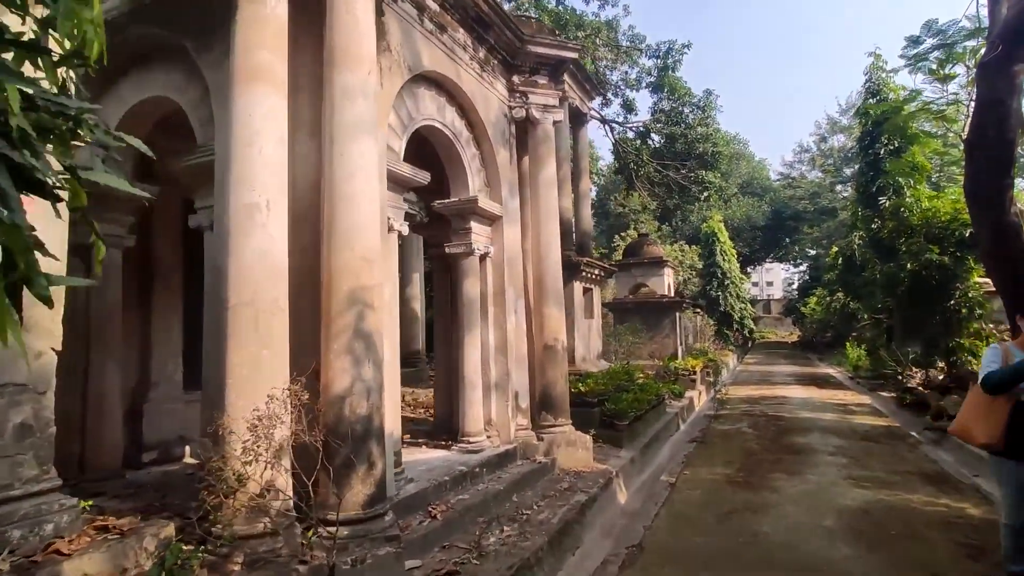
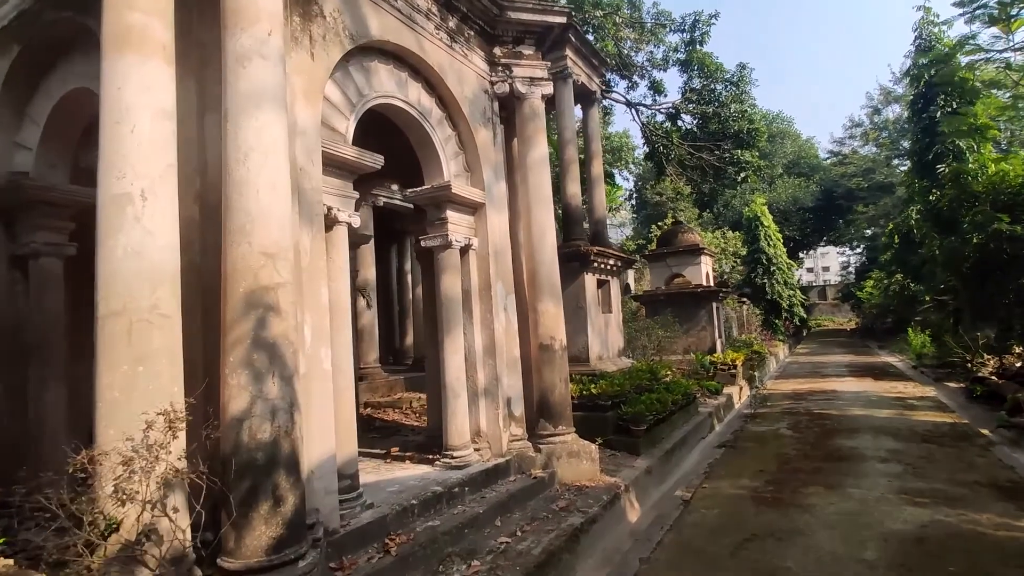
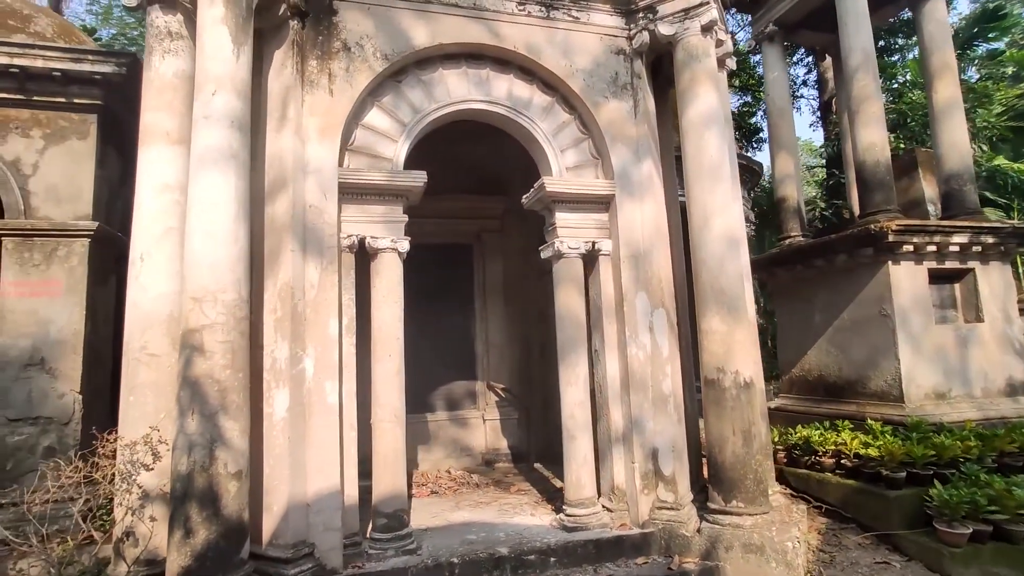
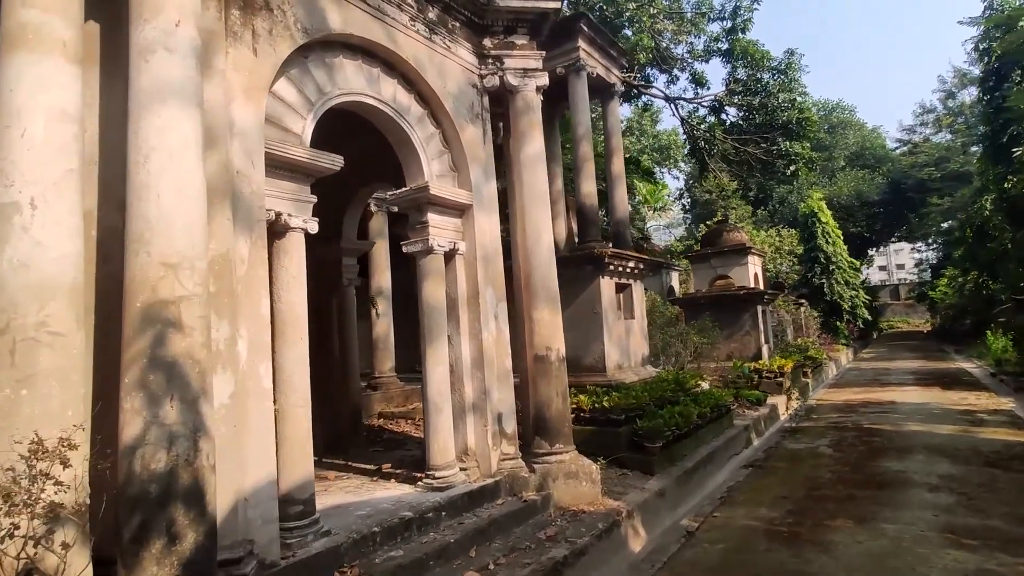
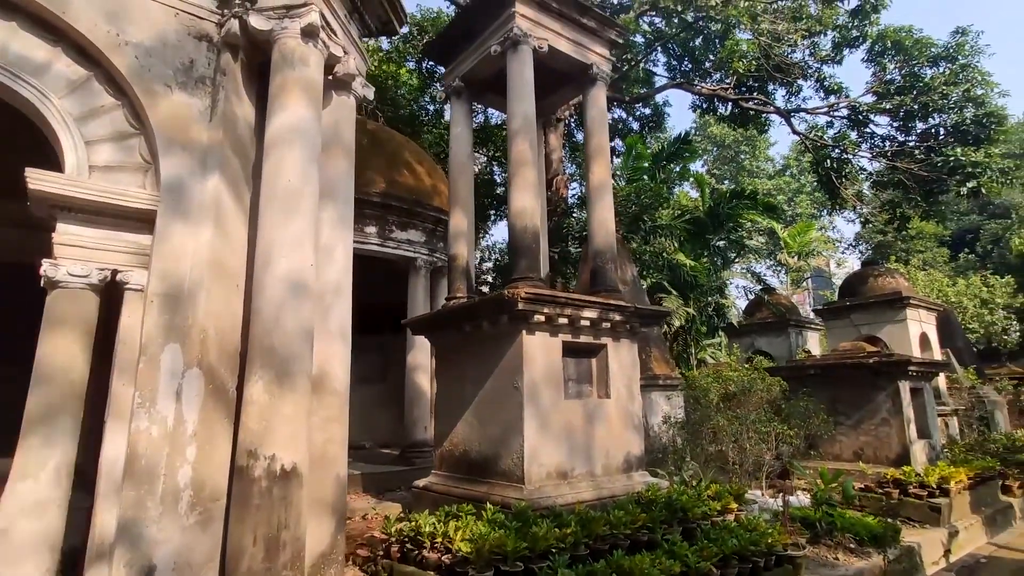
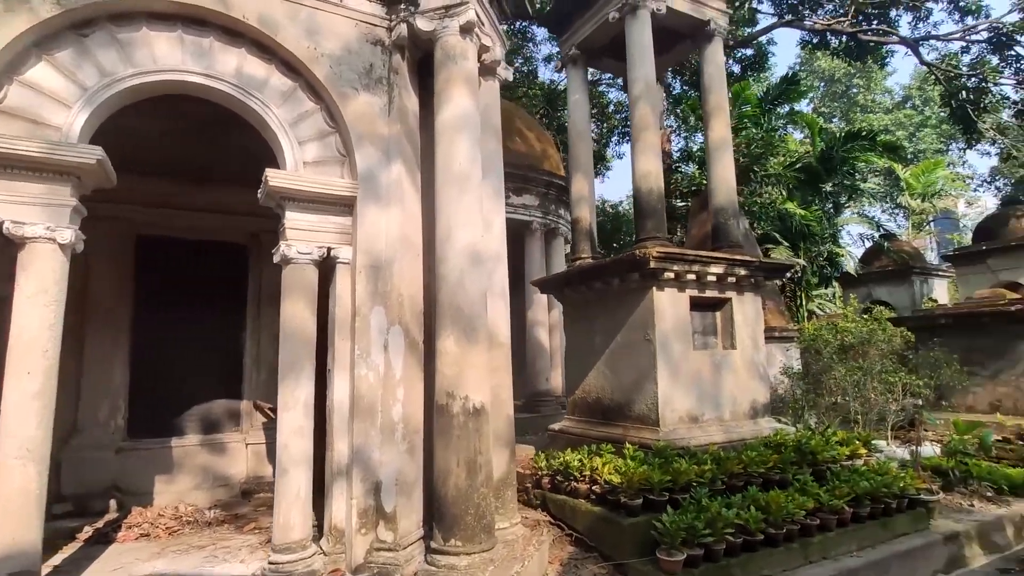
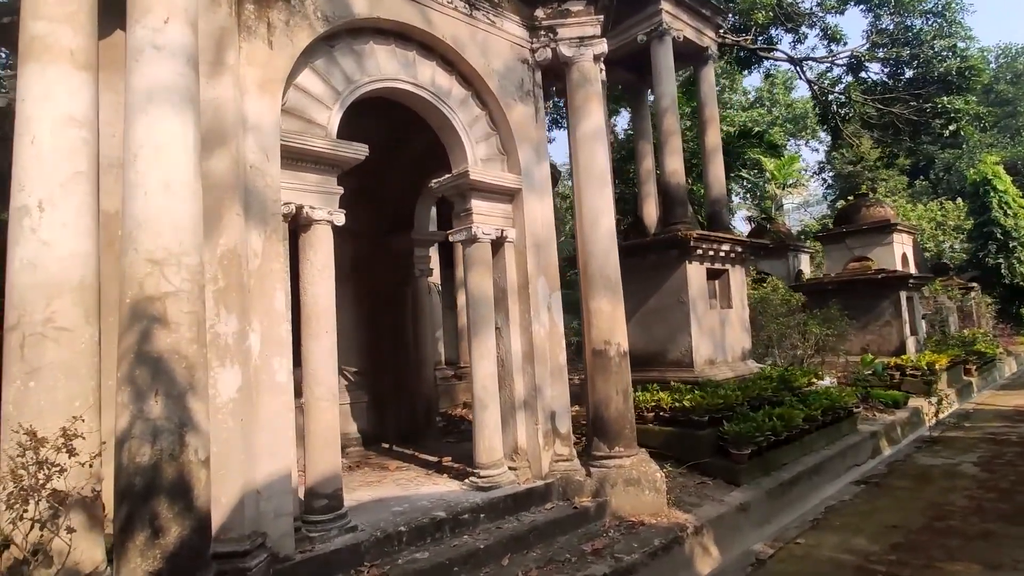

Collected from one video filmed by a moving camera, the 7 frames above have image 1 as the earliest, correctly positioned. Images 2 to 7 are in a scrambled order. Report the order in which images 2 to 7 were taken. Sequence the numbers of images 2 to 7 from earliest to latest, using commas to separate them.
2, 4, 7, 3, 6, 5
